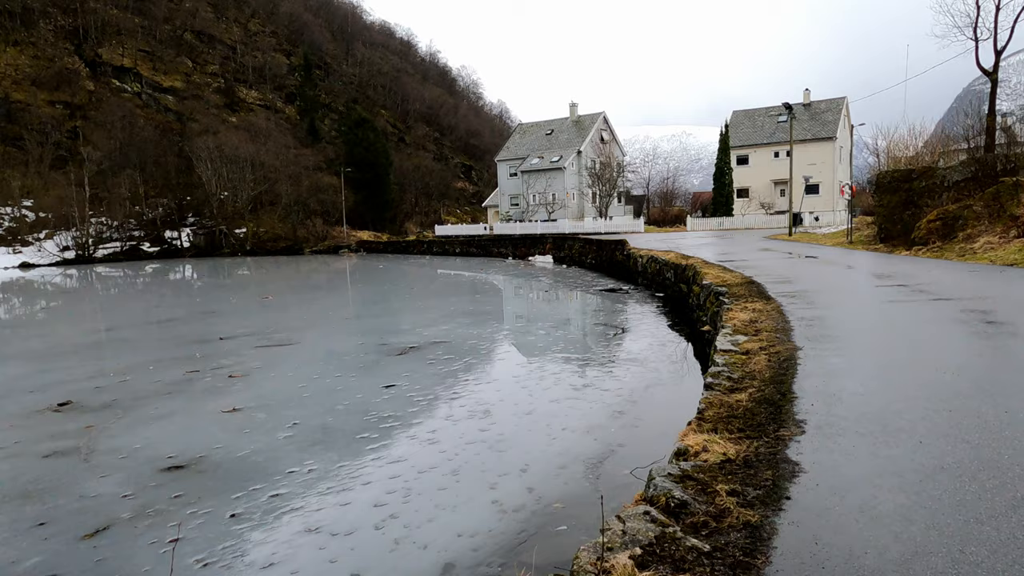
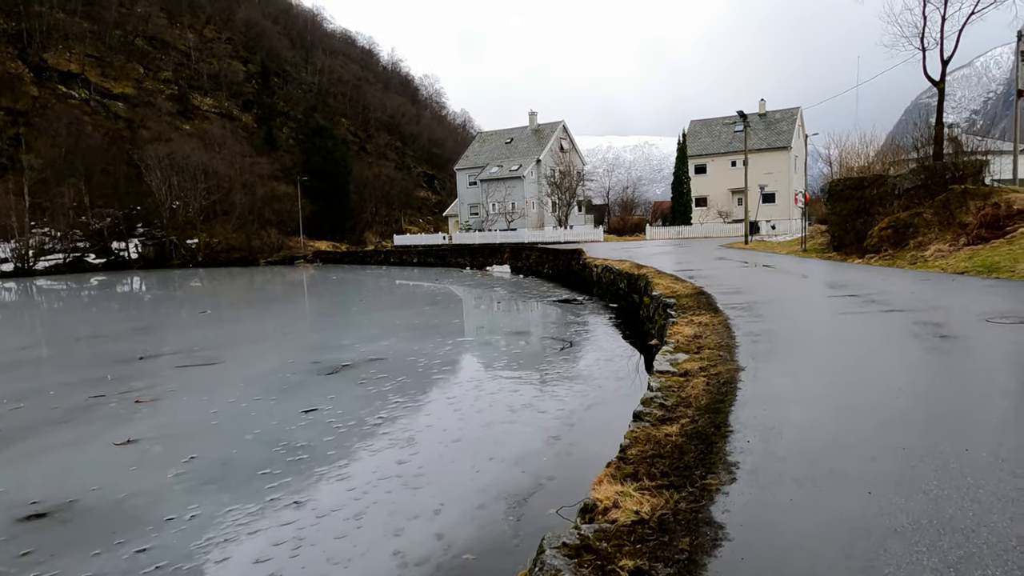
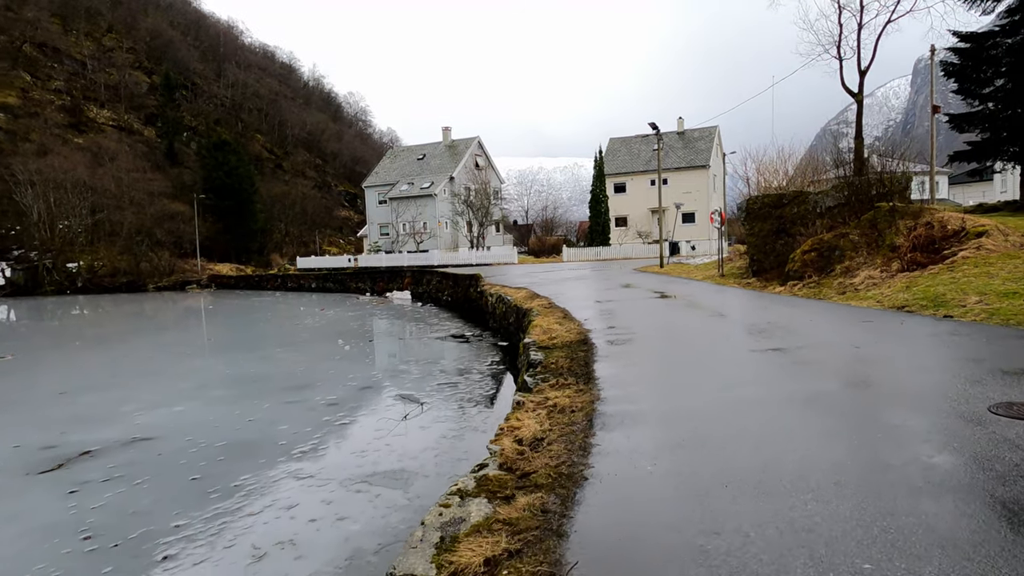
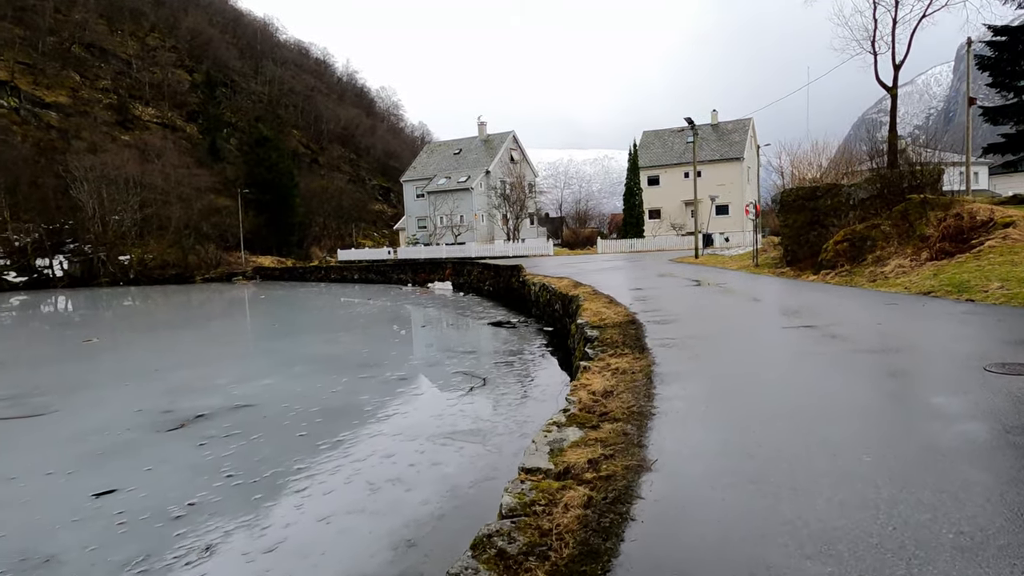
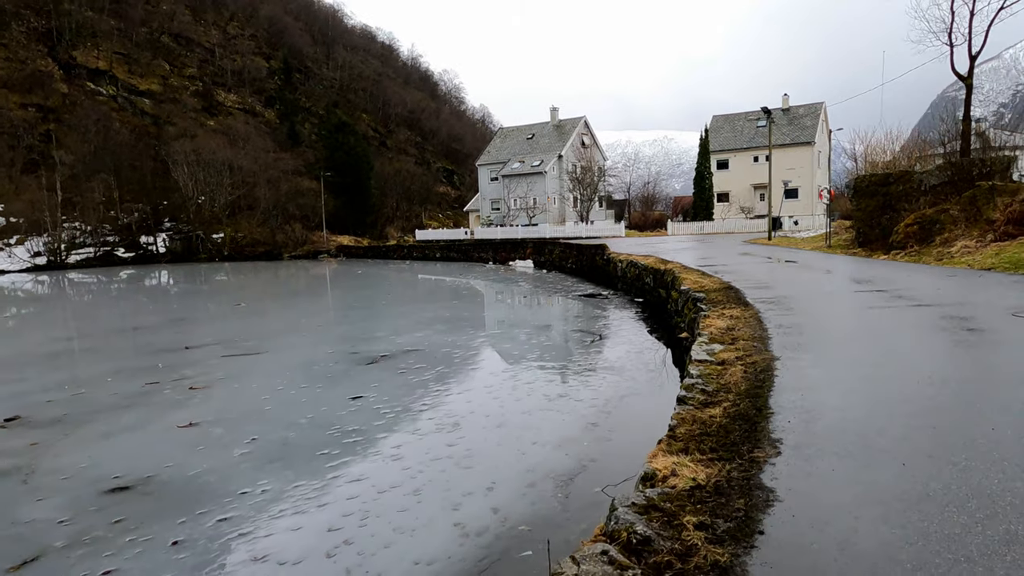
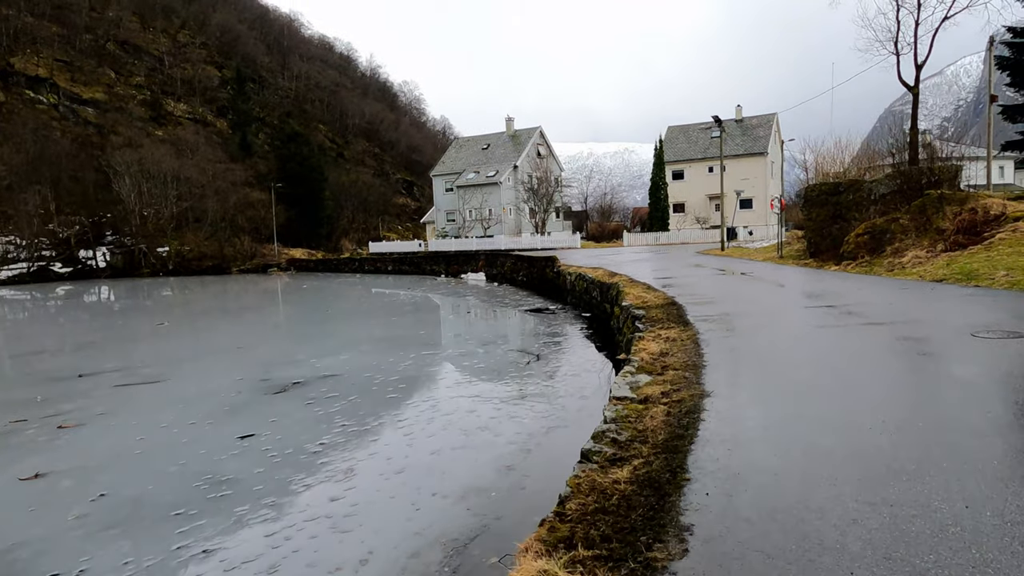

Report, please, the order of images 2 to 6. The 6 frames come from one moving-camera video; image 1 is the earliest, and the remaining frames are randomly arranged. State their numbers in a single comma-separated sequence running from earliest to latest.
5, 2, 6, 4, 3
